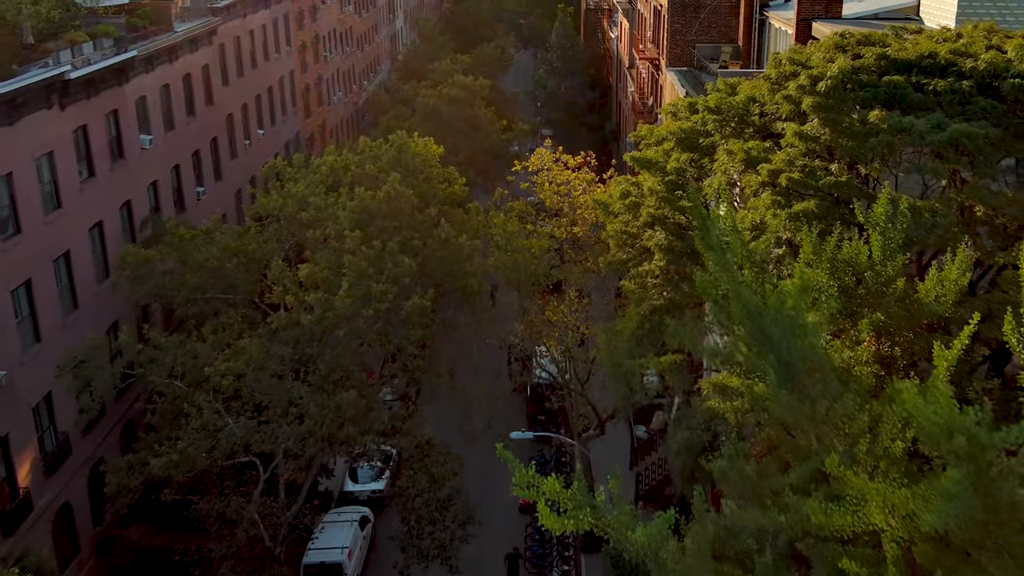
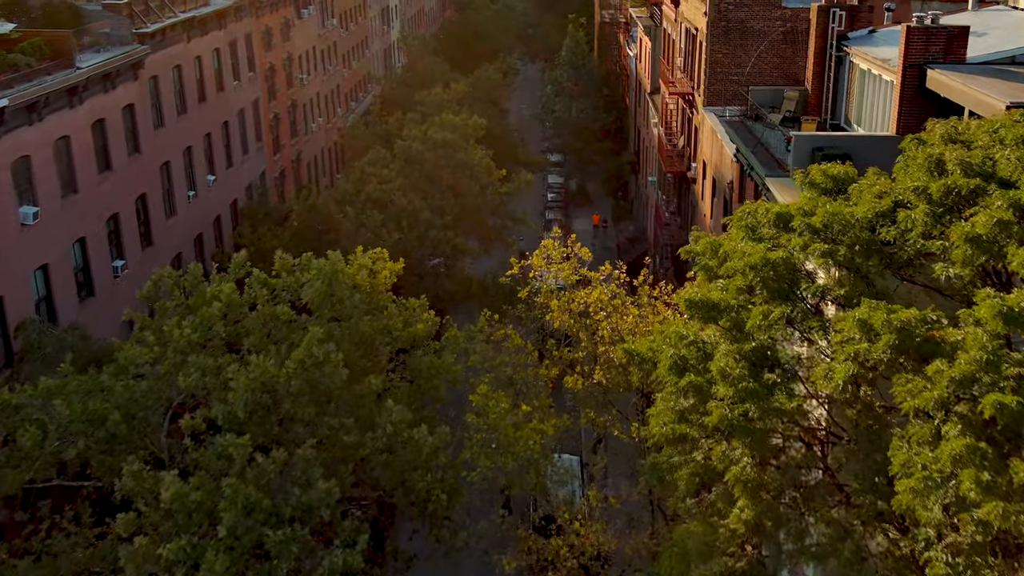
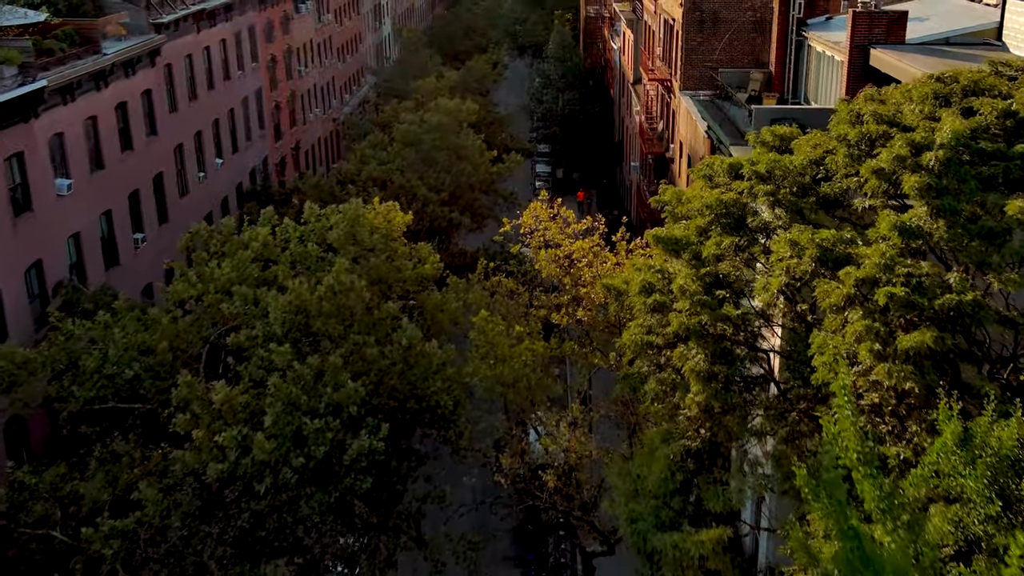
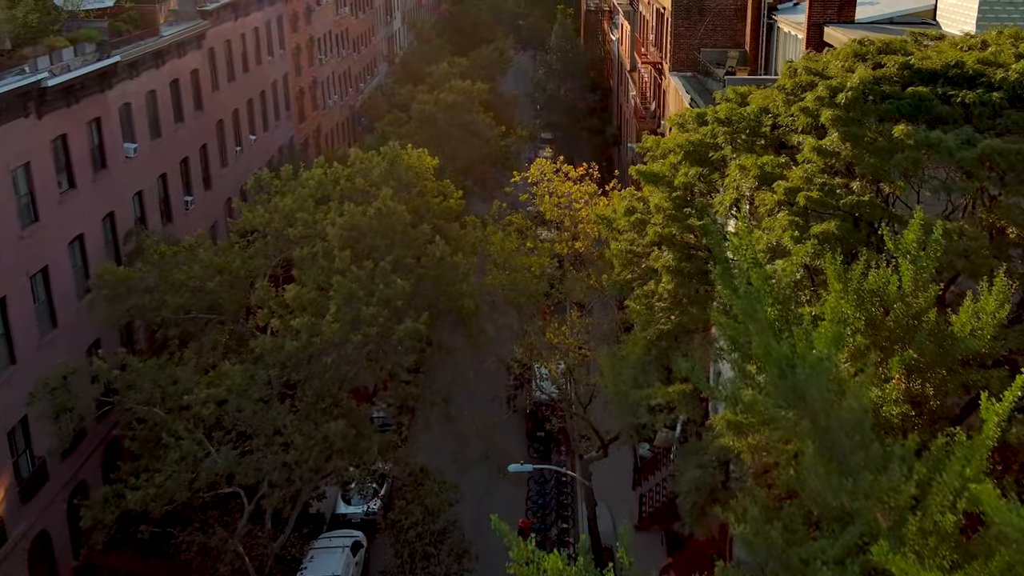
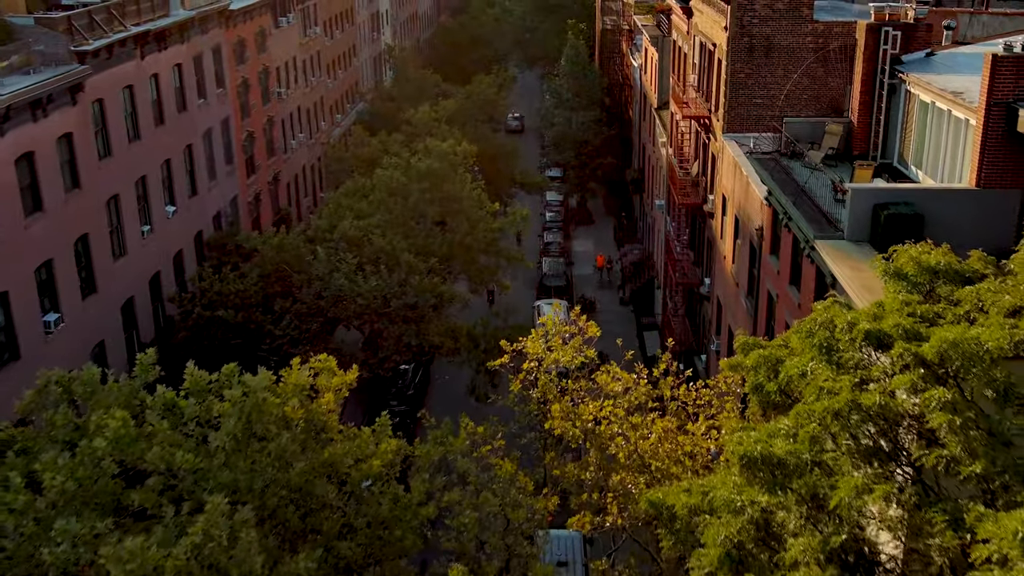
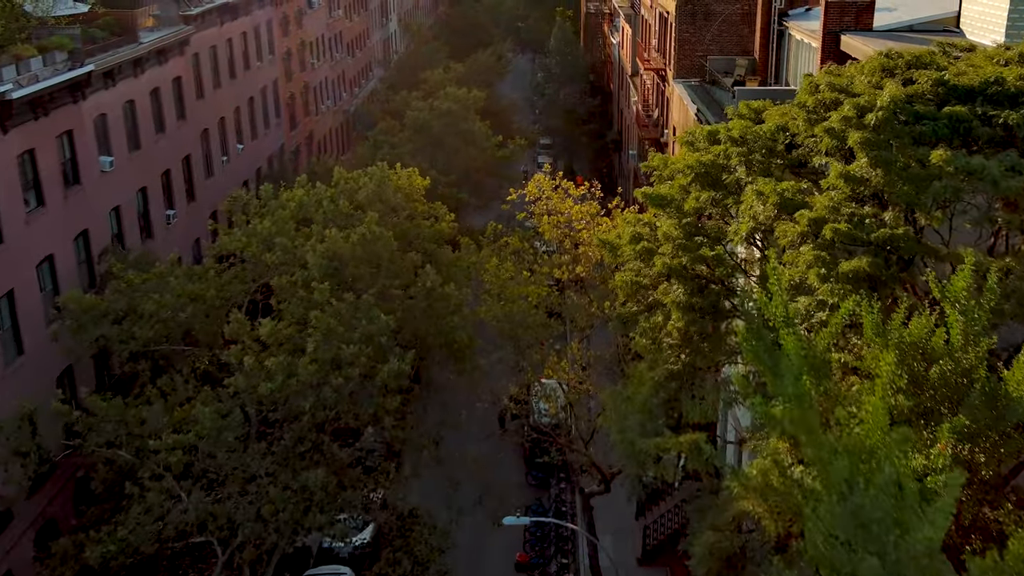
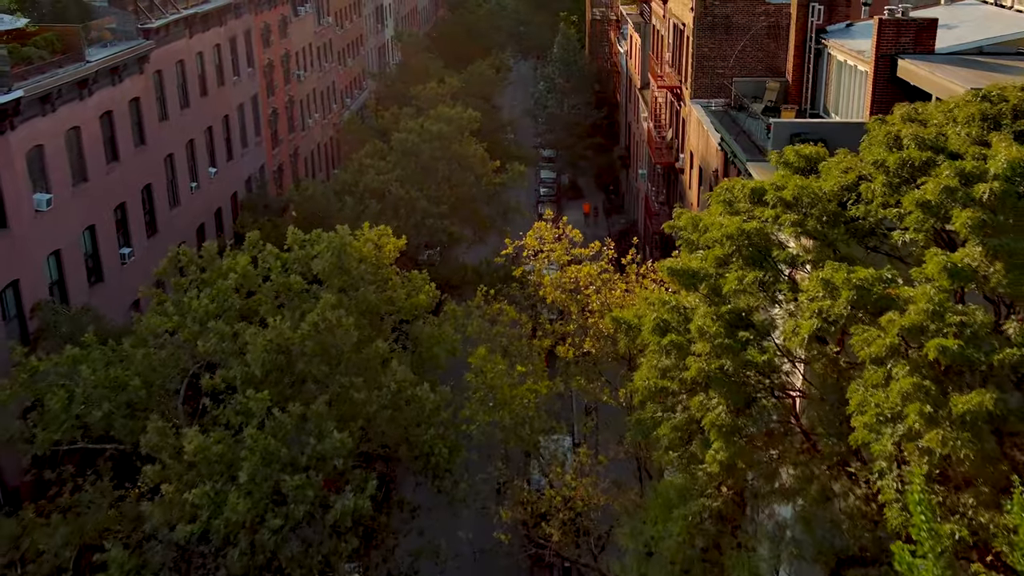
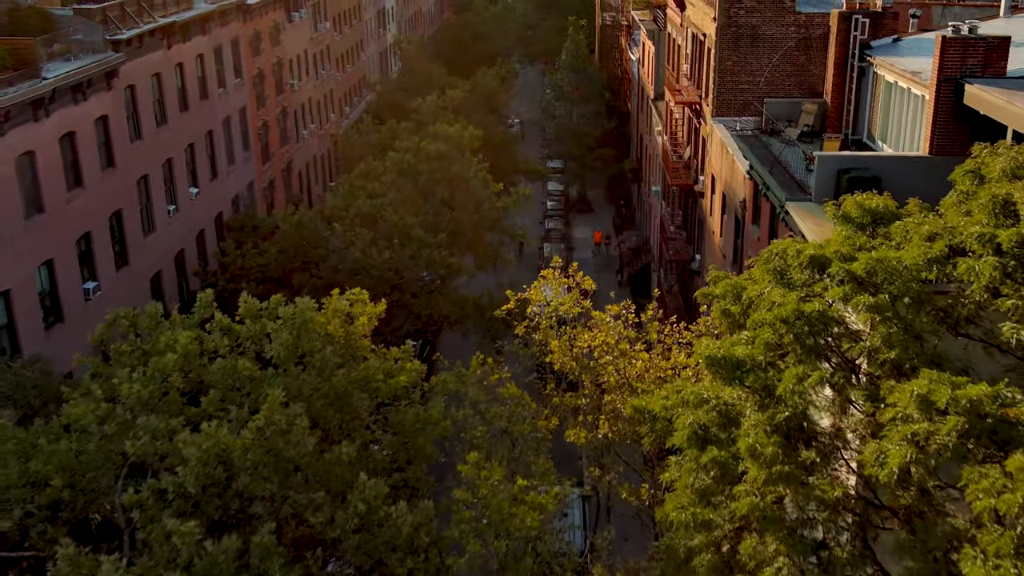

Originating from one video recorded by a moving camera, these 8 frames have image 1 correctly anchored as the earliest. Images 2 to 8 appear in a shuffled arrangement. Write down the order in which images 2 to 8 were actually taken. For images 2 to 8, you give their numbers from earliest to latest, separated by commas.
4, 6, 3, 7, 2, 8, 5
